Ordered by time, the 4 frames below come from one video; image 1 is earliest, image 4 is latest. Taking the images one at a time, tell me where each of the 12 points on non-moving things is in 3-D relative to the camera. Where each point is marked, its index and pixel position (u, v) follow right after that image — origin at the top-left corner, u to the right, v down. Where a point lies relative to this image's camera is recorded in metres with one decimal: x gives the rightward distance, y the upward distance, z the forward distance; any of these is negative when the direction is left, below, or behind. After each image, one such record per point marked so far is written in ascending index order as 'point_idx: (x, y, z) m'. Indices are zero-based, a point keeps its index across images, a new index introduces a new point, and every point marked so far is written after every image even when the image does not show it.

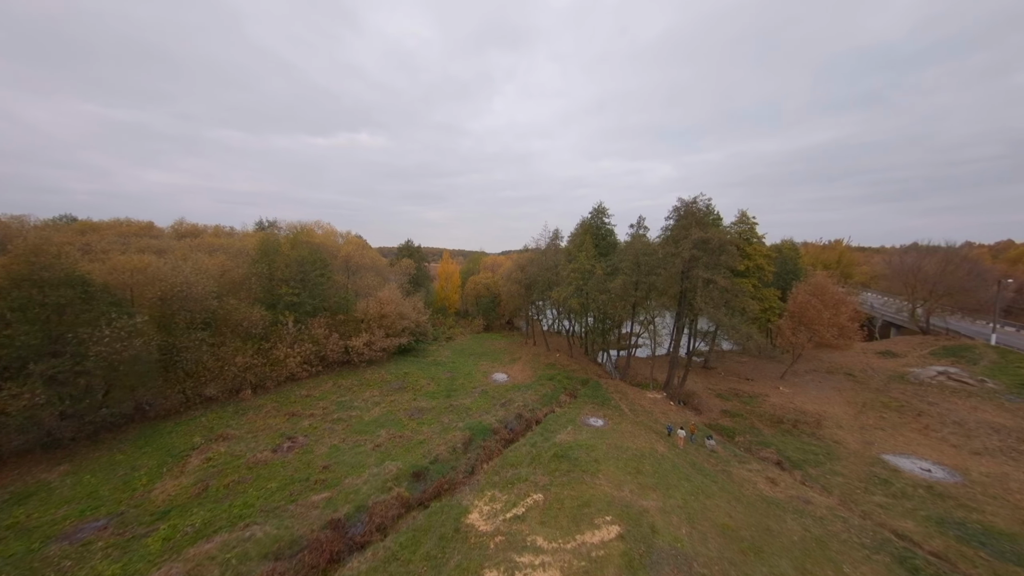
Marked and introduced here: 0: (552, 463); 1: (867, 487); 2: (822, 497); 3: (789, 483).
0: (+2.1, -9.3, +17.6) m
1: (+17.0, -9.5, +15.8) m
2: (+14.3, -9.6, +15.2) m
3: (+13.6, -9.6, +16.2) m
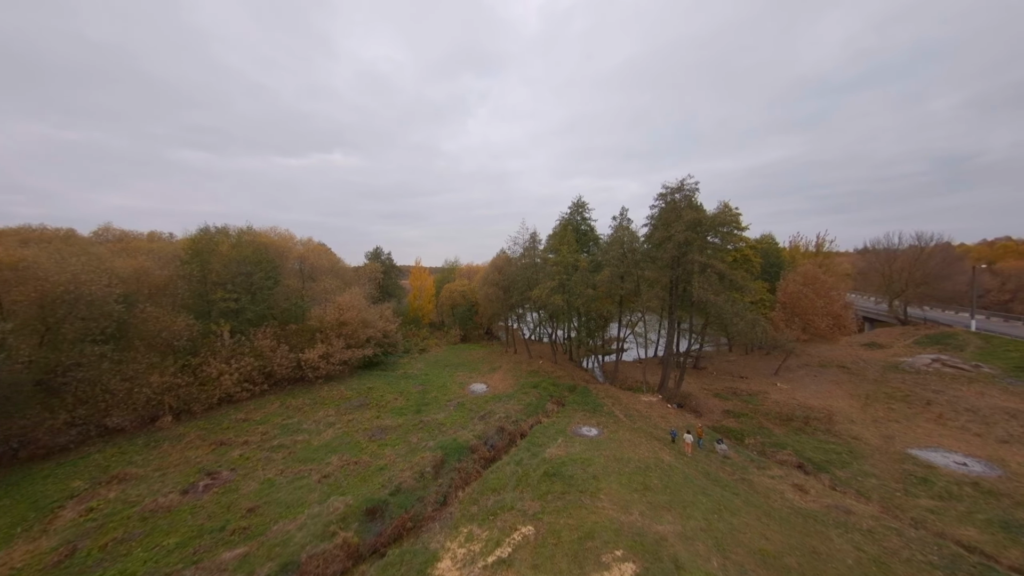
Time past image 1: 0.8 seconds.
0: (+1.3, -8.6, +14.4) m
1: (+16.3, -8.3, +13.7) m
2: (+13.6, -8.4, +12.9) m
3: (+12.9, -8.4, +13.8) m
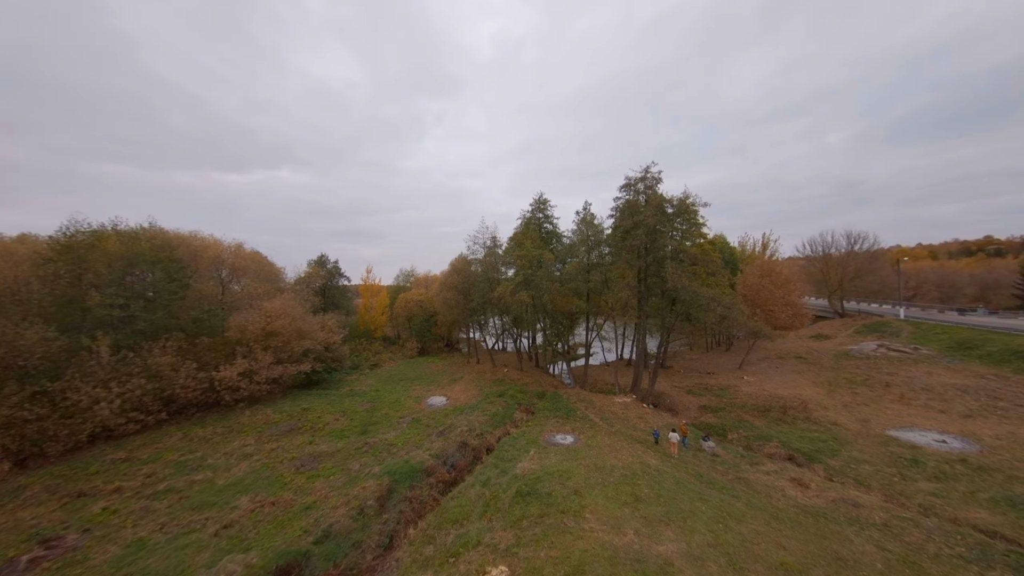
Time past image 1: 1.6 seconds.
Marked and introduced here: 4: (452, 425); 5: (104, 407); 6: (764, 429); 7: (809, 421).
0: (+0.1, -7.8, +11.8) m
1: (+15.0, -7.1, +12.8) m
2: (+12.5, -7.3, +11.7) m
3: (+11.7, -7.4, +12.6) m
4: (-3.5, -8.1, +19.5) m
5: (-20.9, -6.0, +17.0) m
6: (+13.1, -7.3, +17.2) m
7: (+16.0, -7.1, +17.8) m
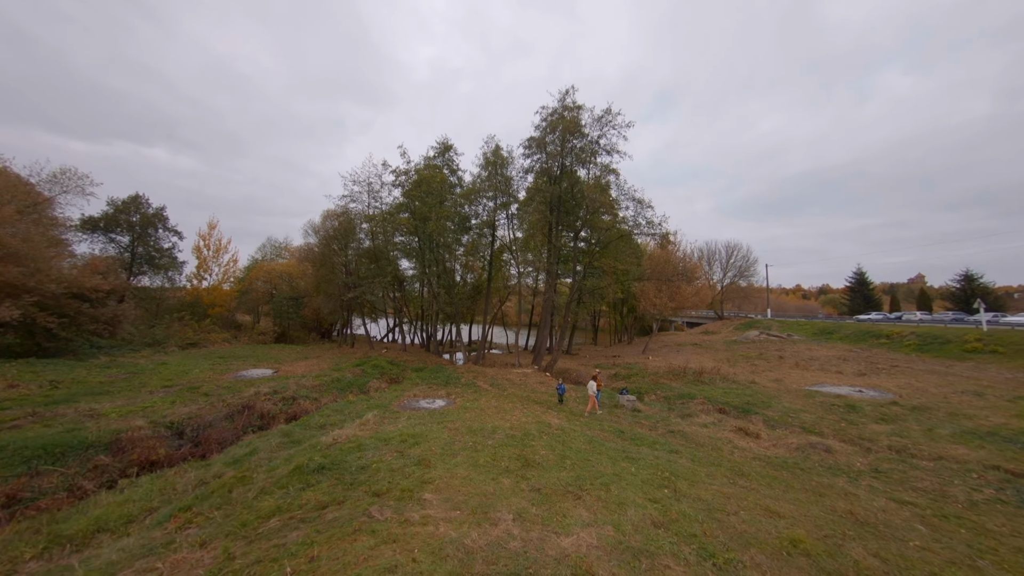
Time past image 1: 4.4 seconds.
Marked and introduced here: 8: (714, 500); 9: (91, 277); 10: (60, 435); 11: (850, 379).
0: (-3.9, -3.4, +5.5) m
1: (+10.3, -4.0, +10.3) m
2: (+8.1, -3.9, +8.5) m
3: (+7.1, -4.0, +9.2) m
4: (-9.4, -3.8, +12.0) m
5: (-25.3, -0.1, +5.3) m
6: (+7.3, -4.3, +14.0) m
7: (+9.9, -4.3, +15.3) m
8: (+3.3, -3.5, +5.7) m
9: (-24.2, +0.8, +19.0) m
10: (-9.5, -3.2, +7.1) m
11: (+15.6, -4.2, +15.4) m
